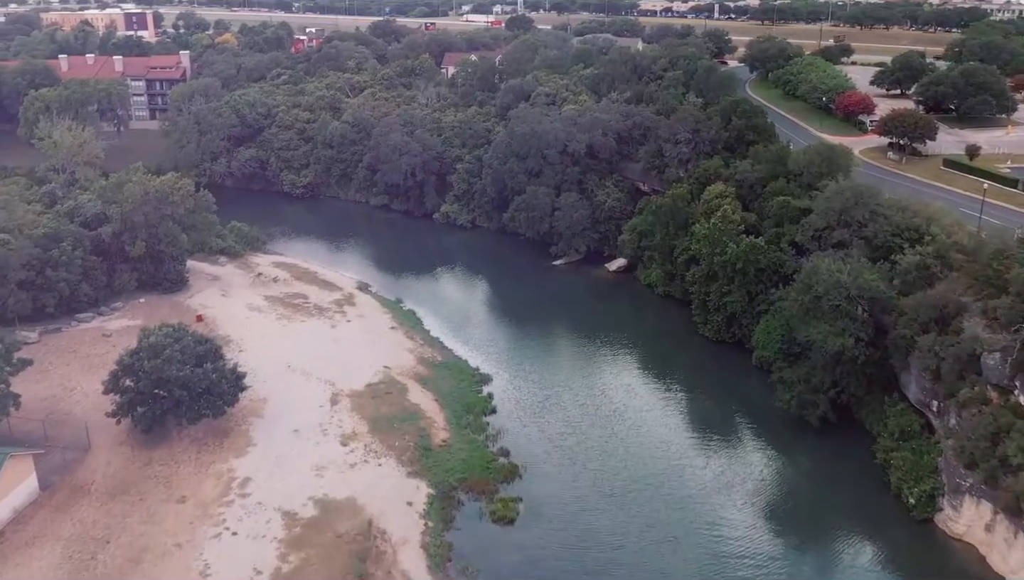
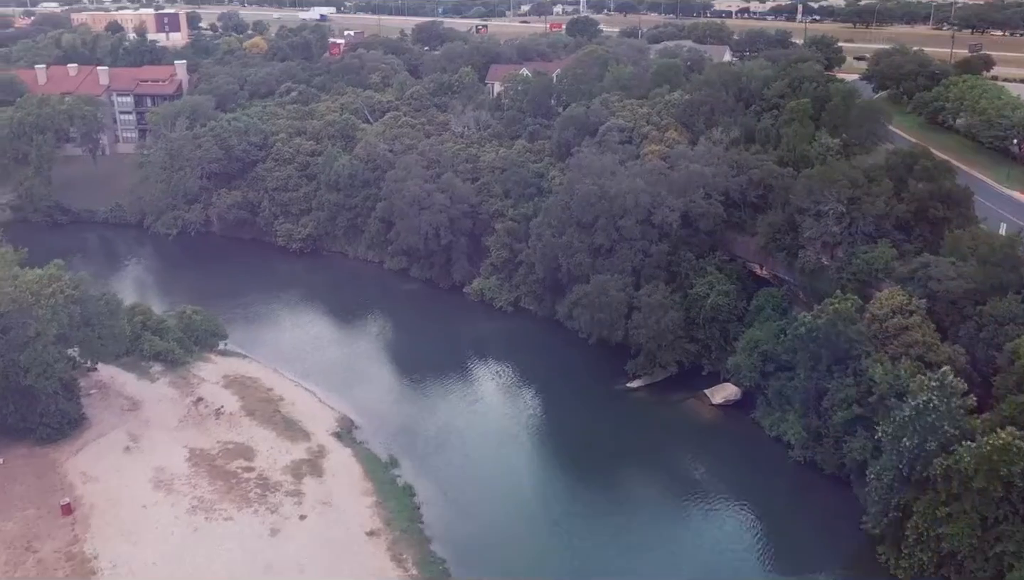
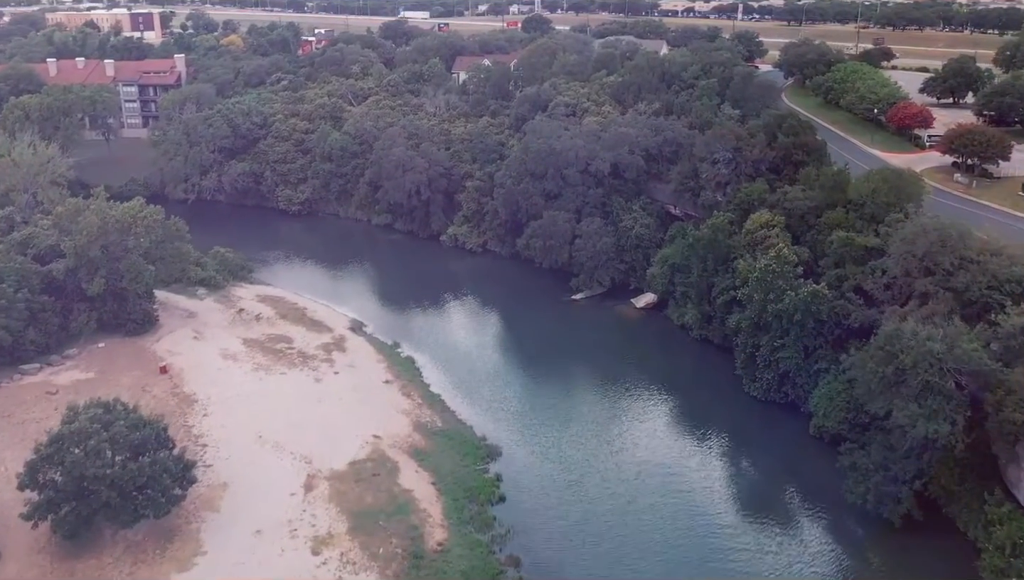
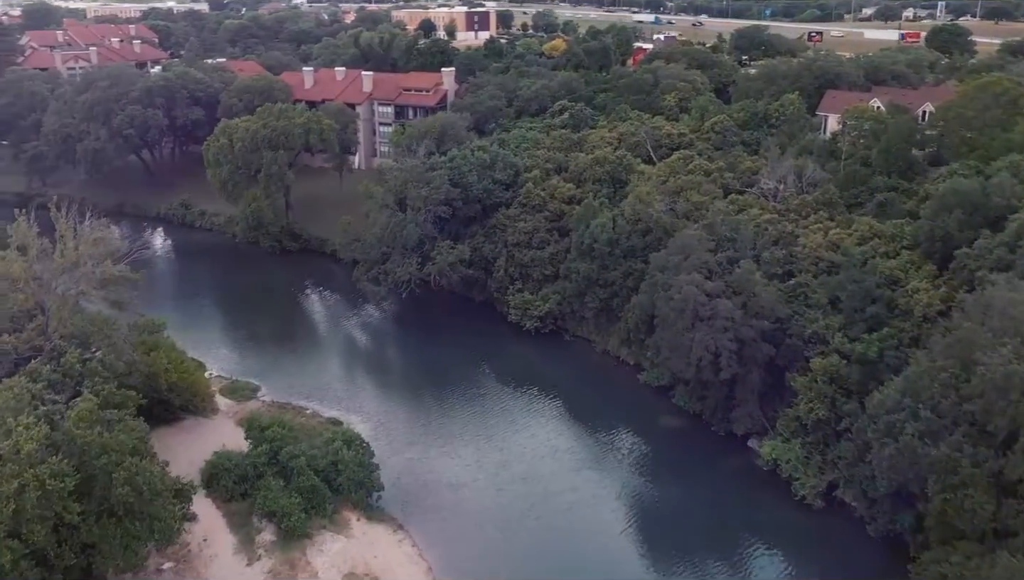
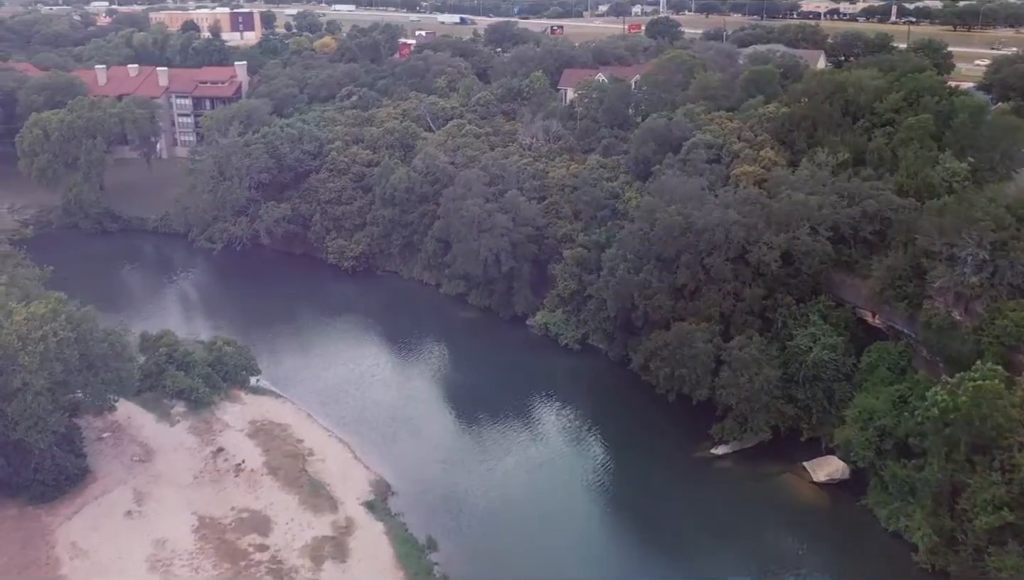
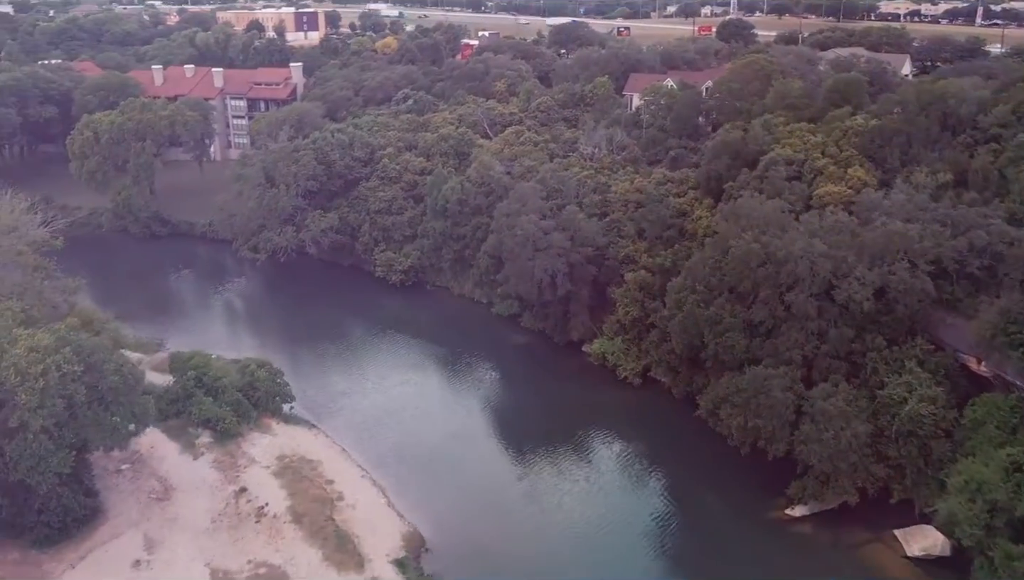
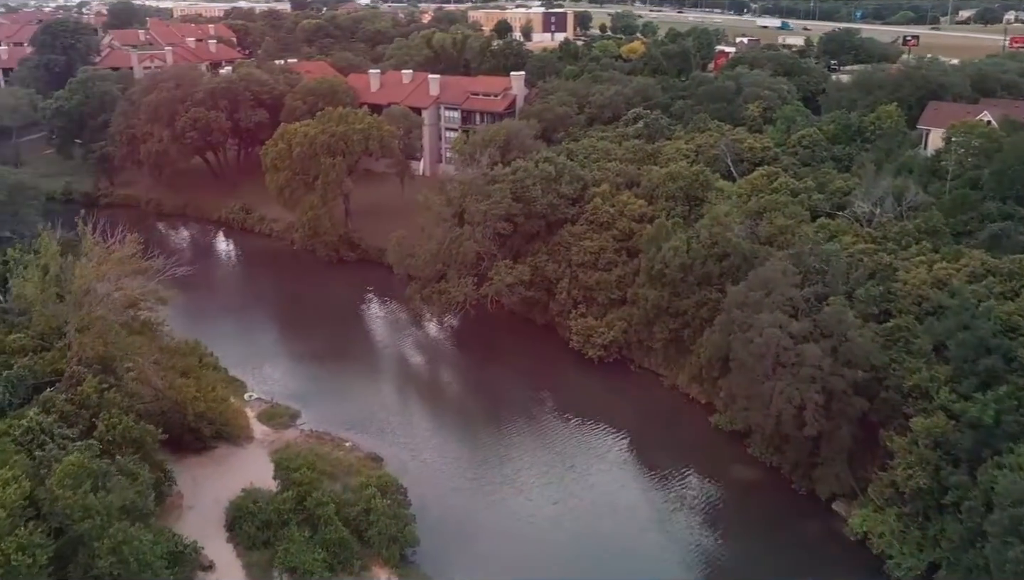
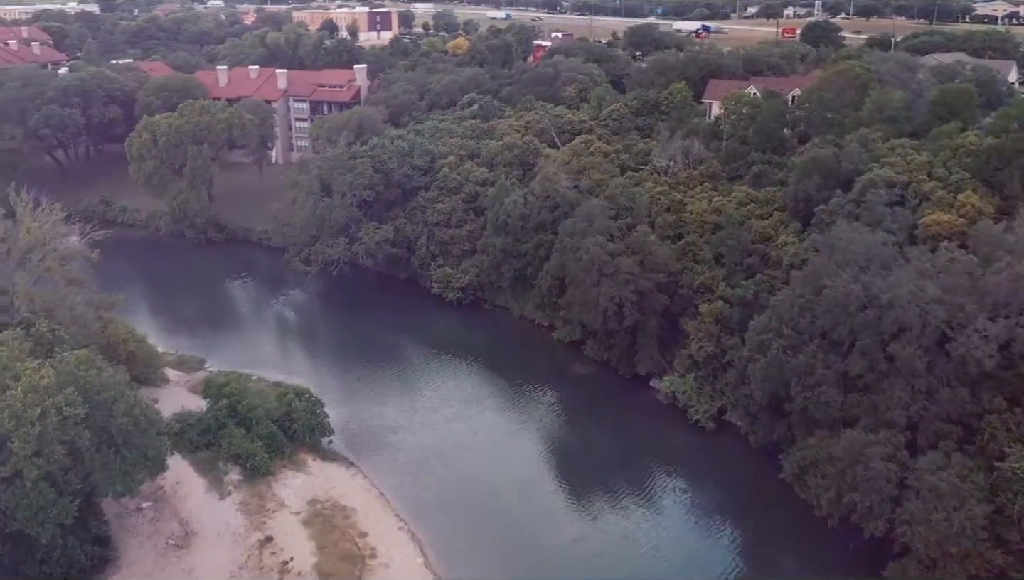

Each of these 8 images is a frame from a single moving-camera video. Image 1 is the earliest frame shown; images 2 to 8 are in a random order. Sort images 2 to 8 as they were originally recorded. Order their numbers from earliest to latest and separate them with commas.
3, 2, 5, 6, 8, 4, 7
